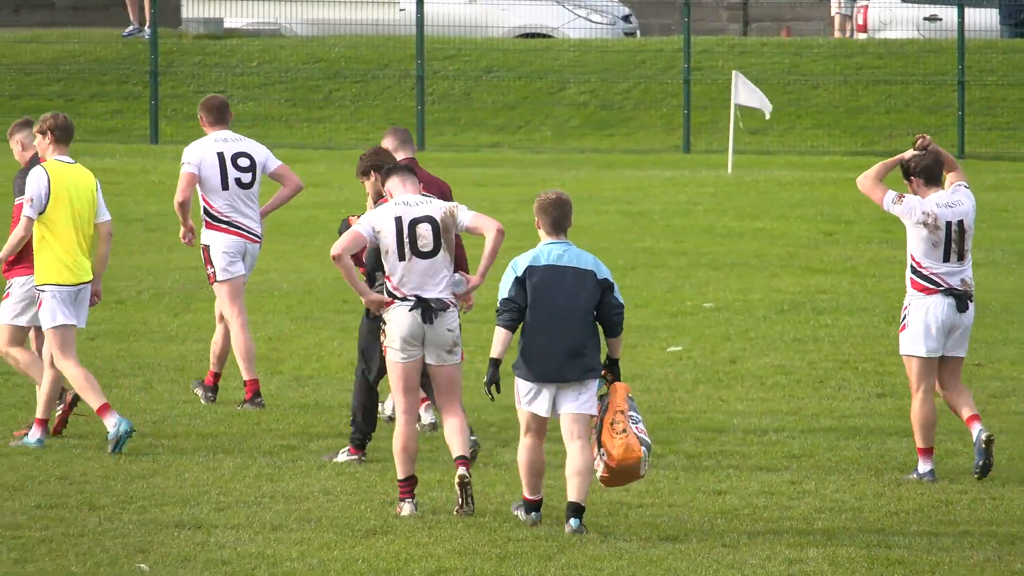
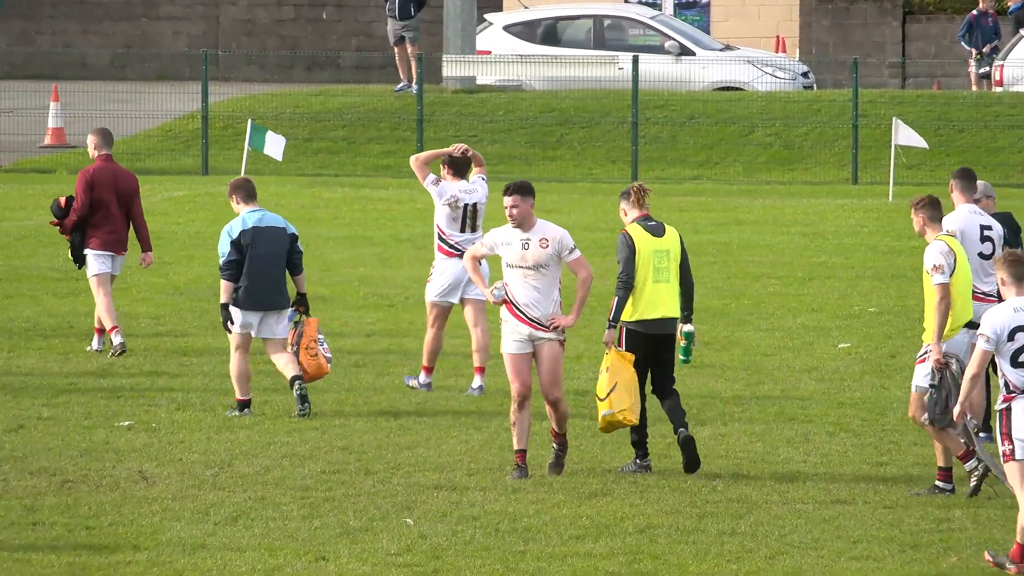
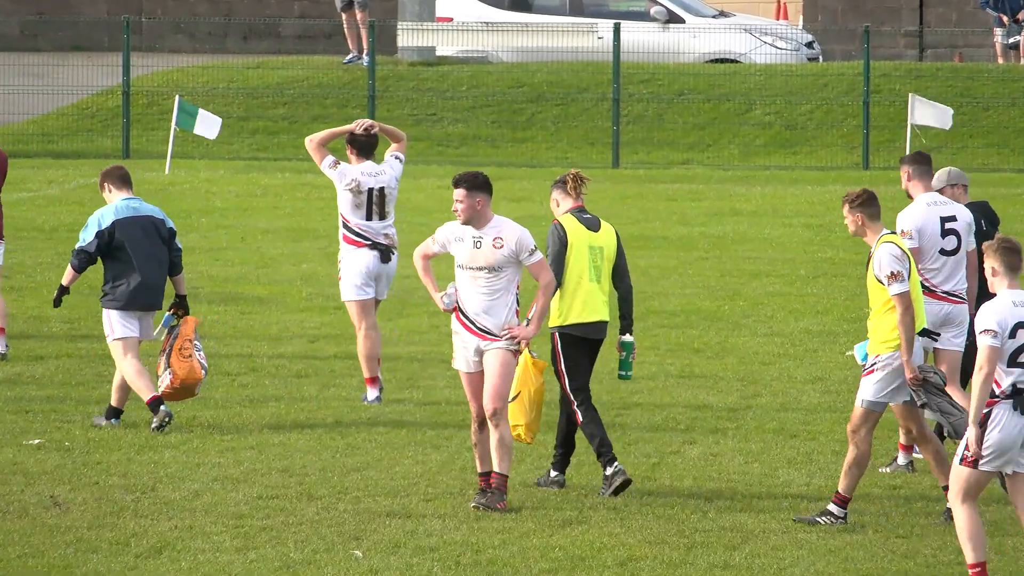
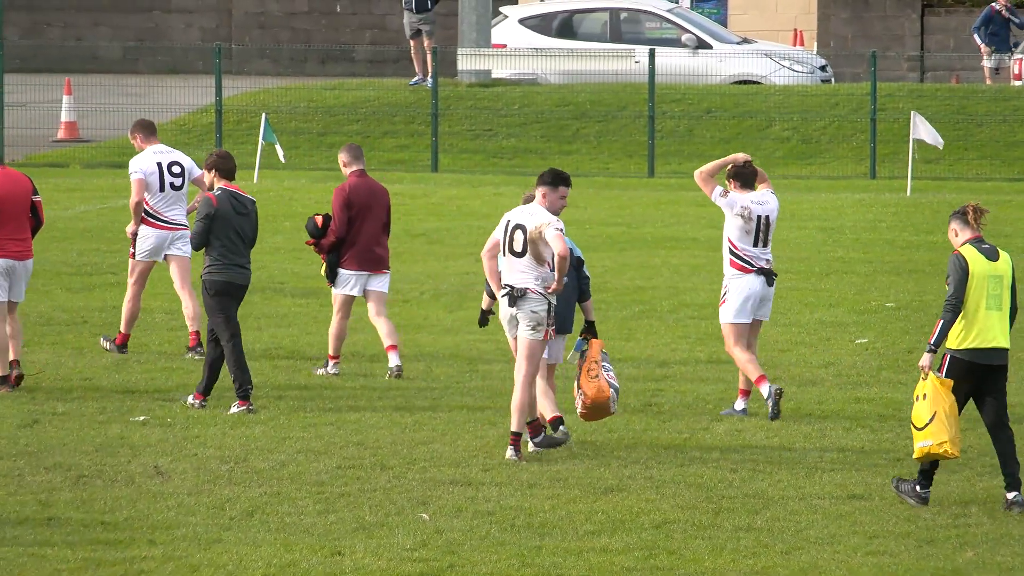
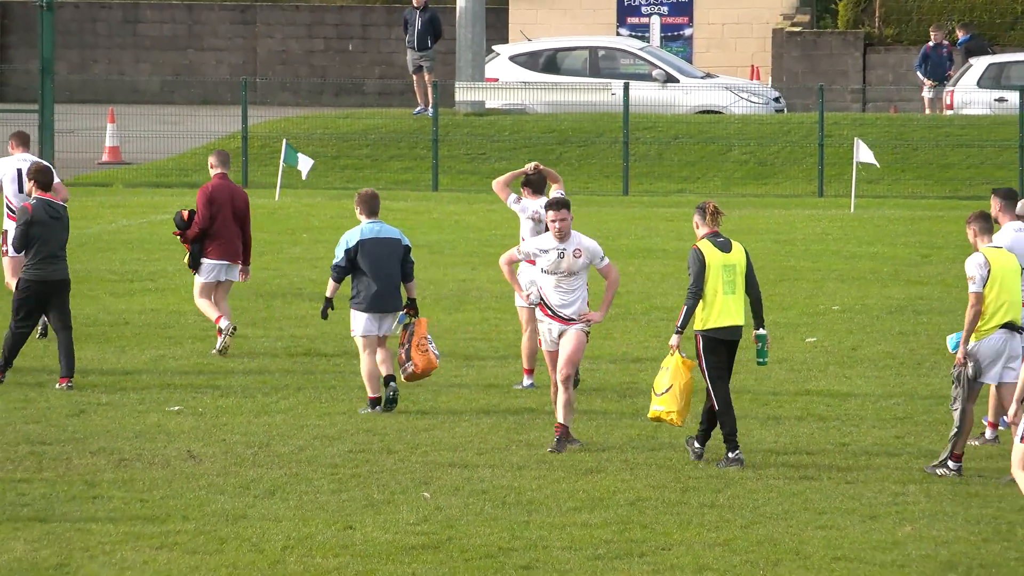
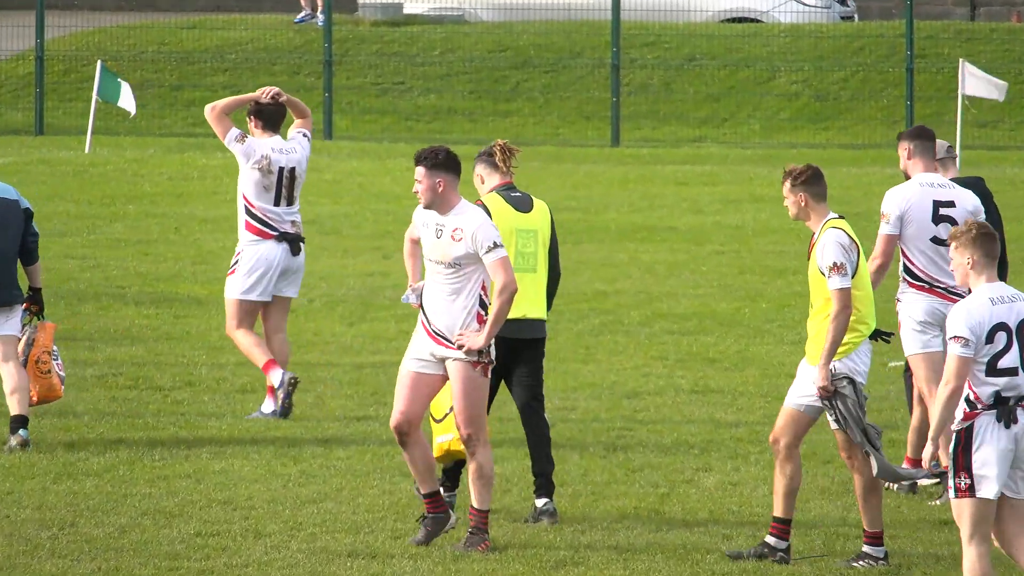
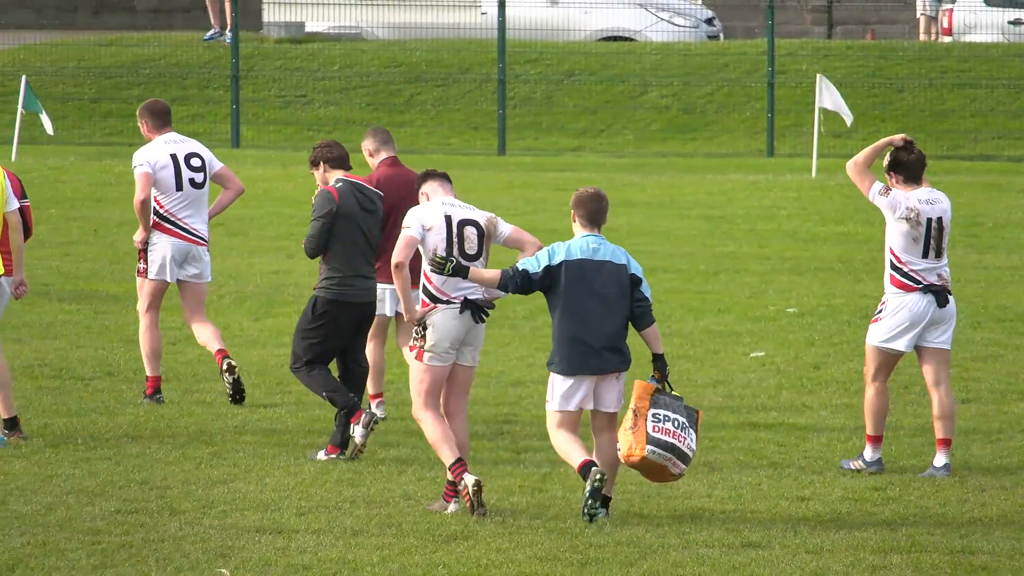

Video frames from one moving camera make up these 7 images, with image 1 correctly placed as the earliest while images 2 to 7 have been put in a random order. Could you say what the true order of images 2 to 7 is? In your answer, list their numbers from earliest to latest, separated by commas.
7, 4, 5, 2, 3, 6
